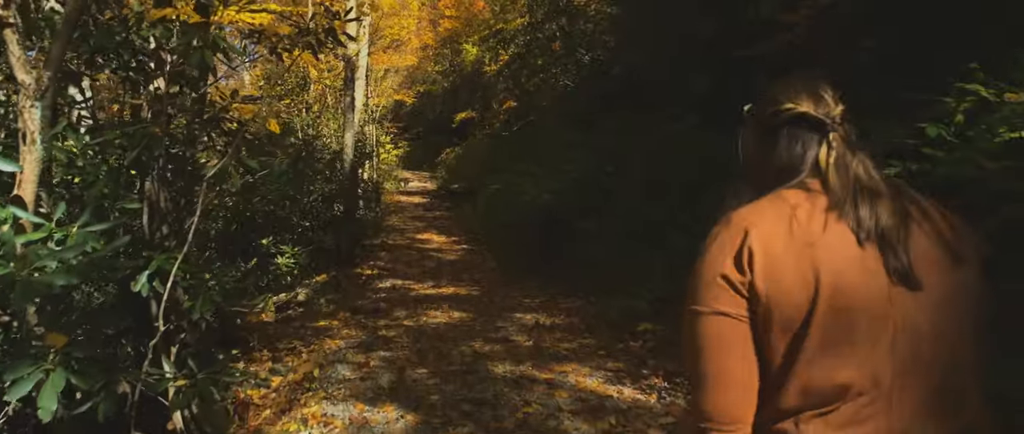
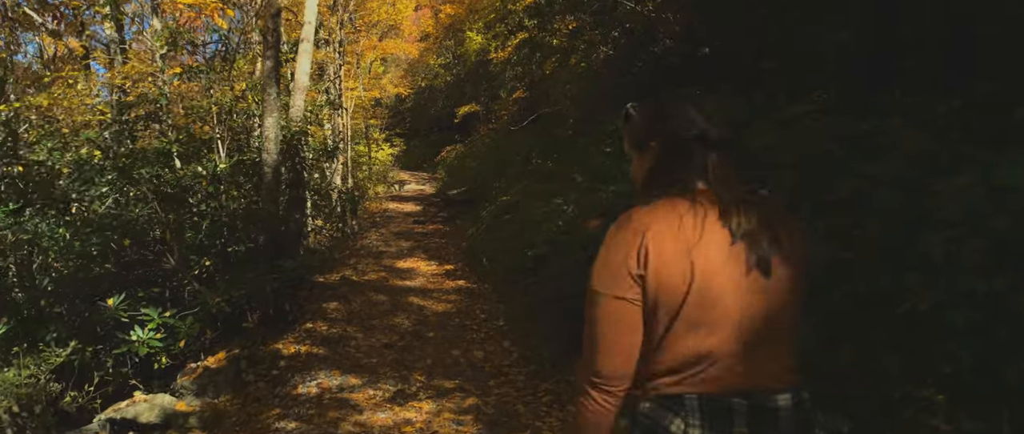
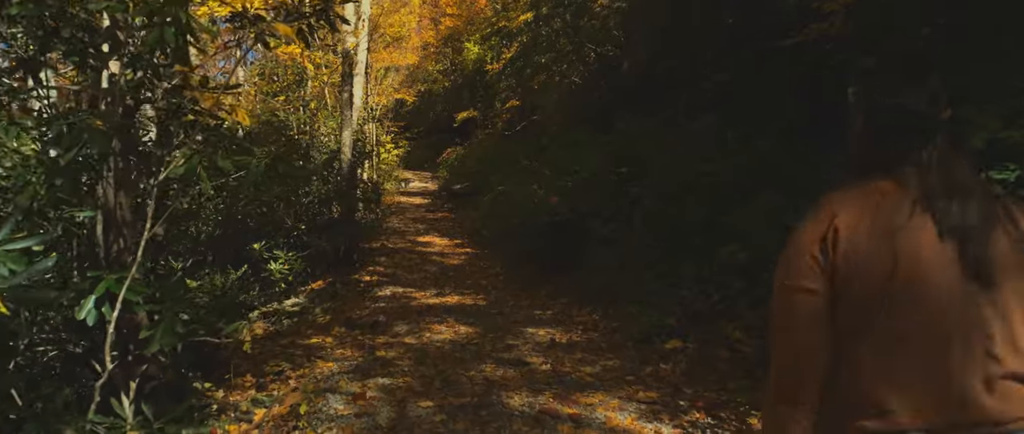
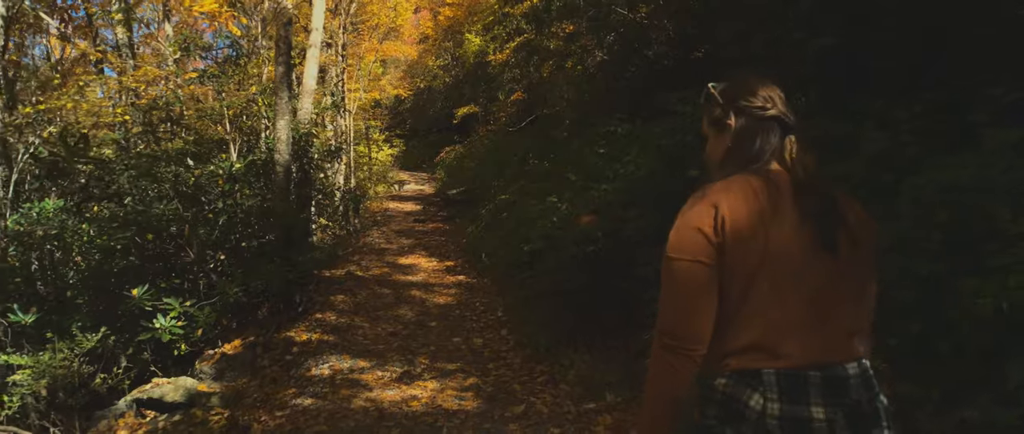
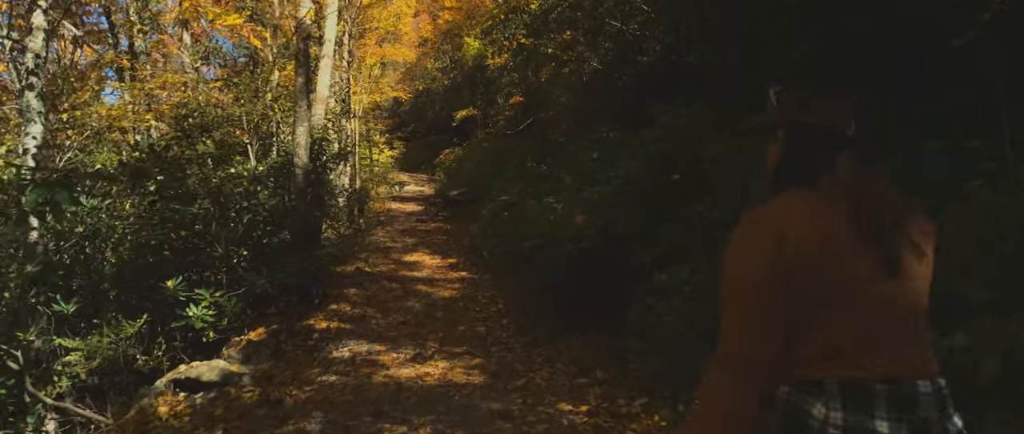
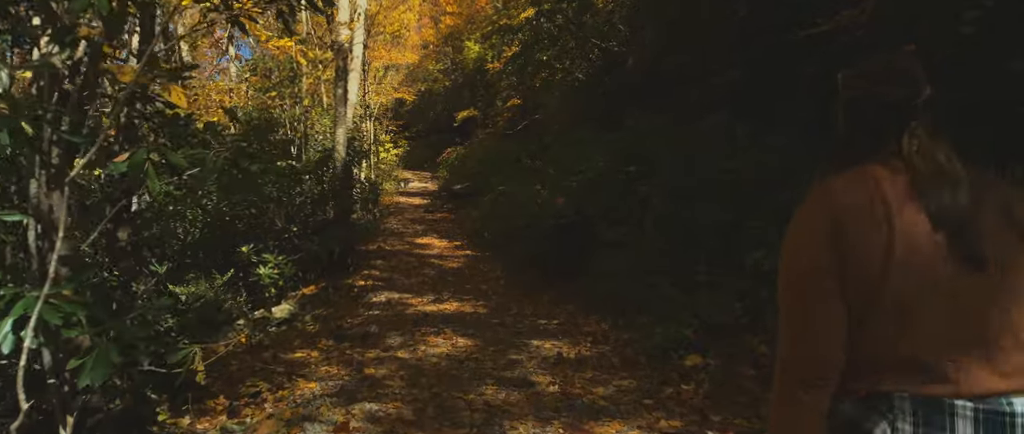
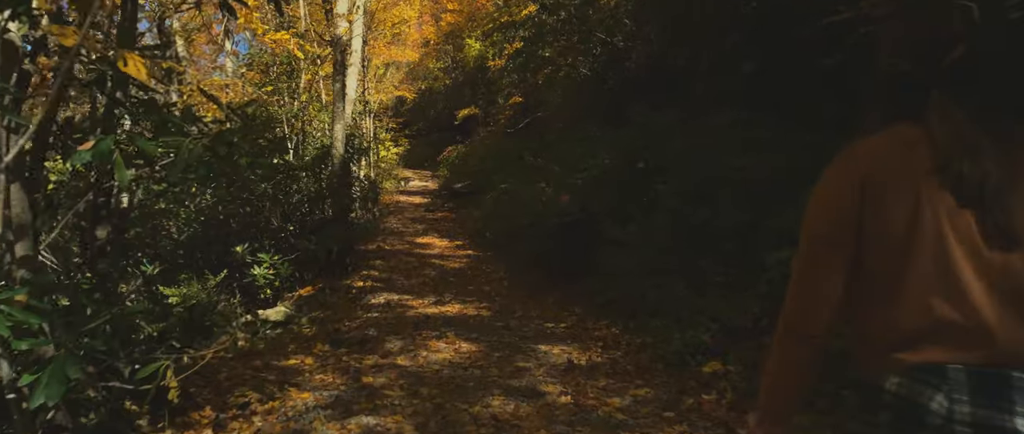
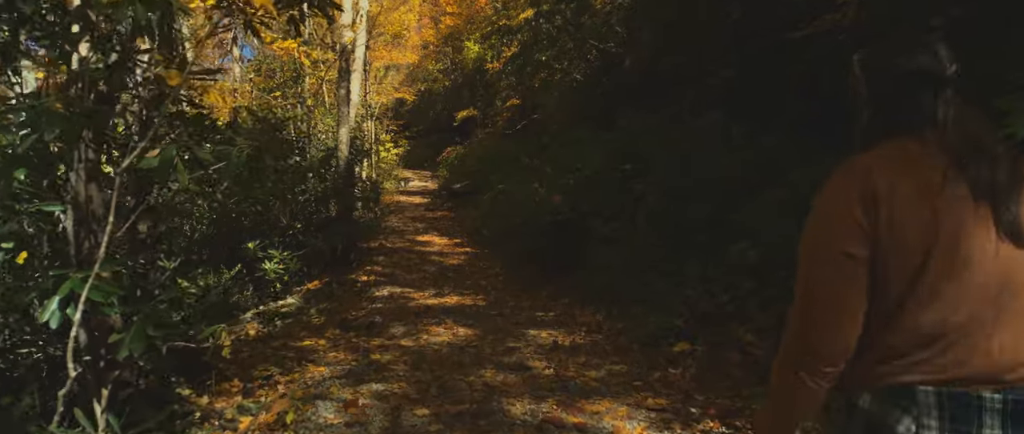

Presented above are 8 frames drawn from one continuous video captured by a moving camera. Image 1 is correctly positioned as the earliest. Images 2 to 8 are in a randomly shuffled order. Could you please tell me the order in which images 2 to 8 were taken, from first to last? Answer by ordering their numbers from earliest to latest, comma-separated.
3, 8, 6, 7, 5, 4, 2
